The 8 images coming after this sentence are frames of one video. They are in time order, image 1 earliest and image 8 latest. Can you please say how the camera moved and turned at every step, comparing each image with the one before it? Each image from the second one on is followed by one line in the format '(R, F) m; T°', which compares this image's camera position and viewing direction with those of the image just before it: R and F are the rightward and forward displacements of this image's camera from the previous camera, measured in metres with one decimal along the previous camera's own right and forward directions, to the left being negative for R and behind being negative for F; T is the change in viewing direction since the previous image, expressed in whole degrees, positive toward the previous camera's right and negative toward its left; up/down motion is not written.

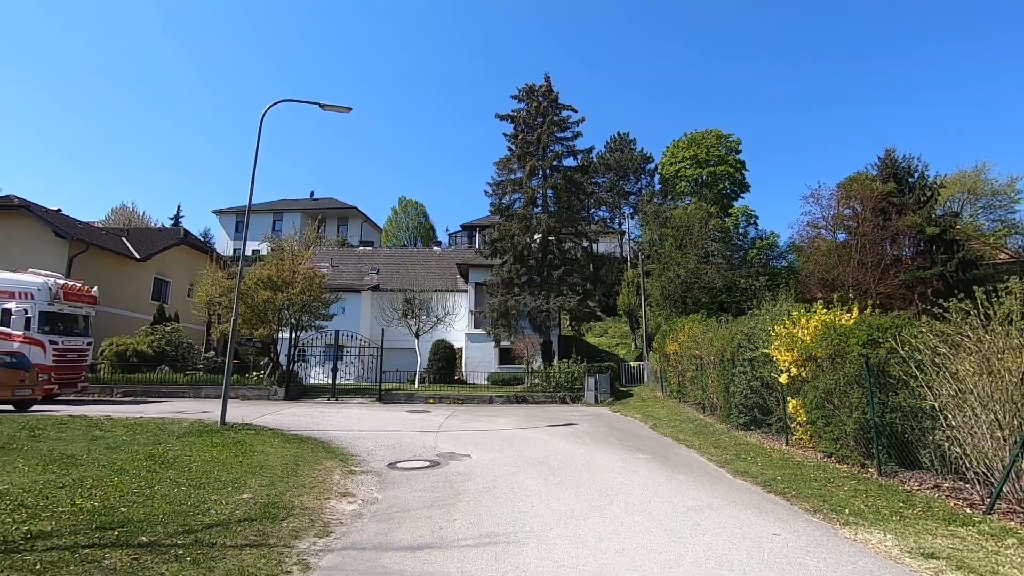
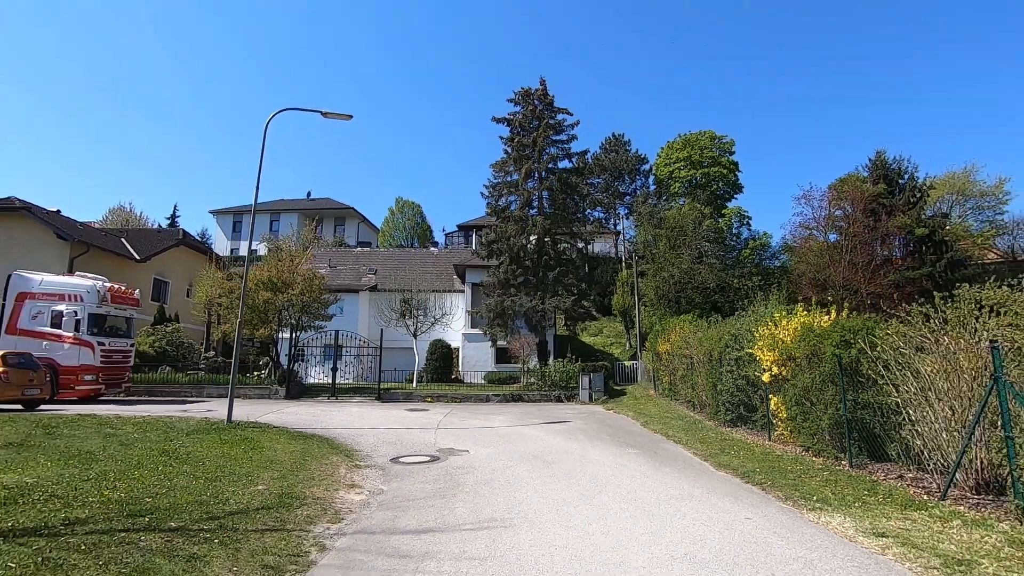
(0.0, -0.5) m; 0°
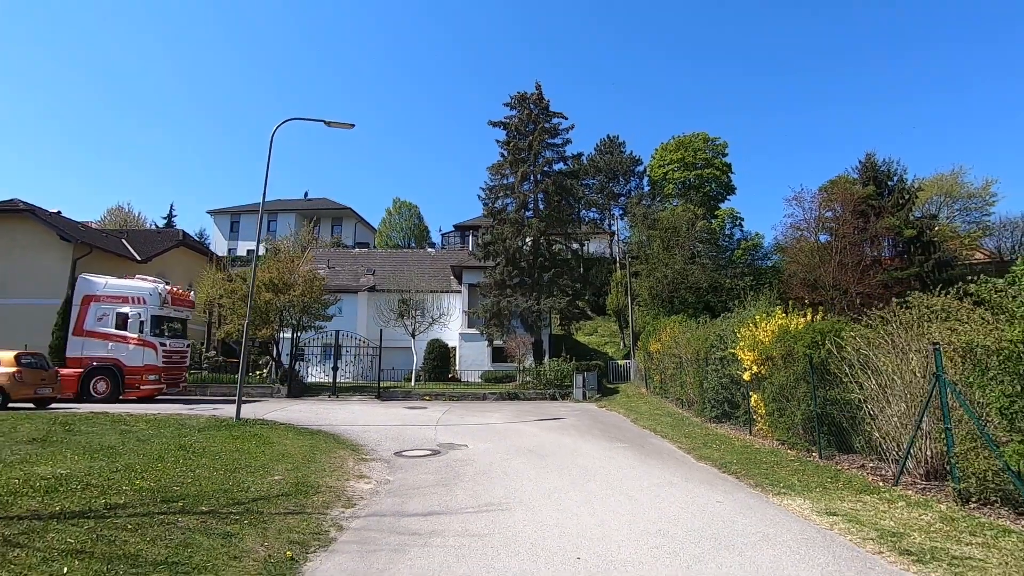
(0.0, -0.7) m; 0°
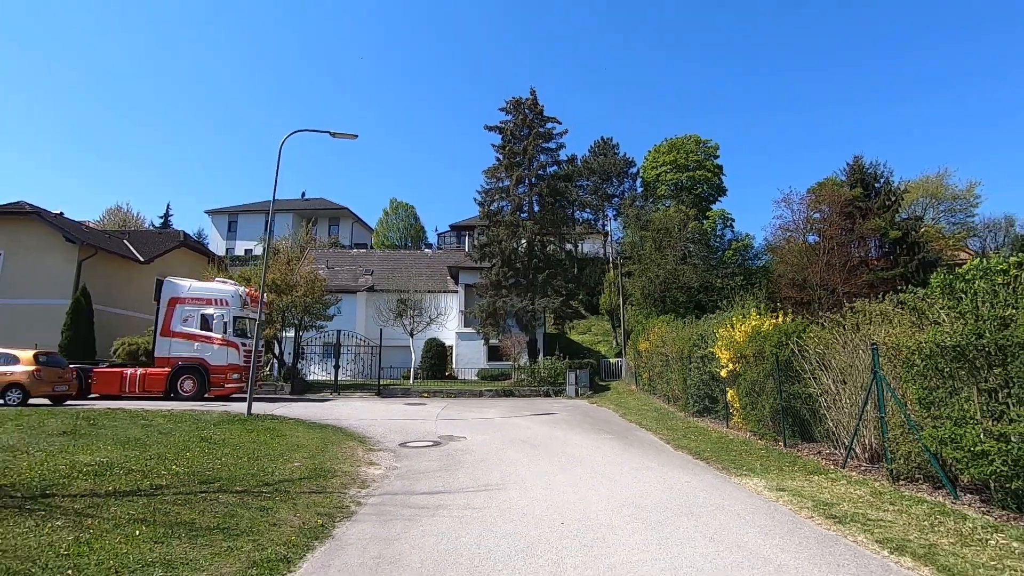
(0.0, -0.9) m; 0°
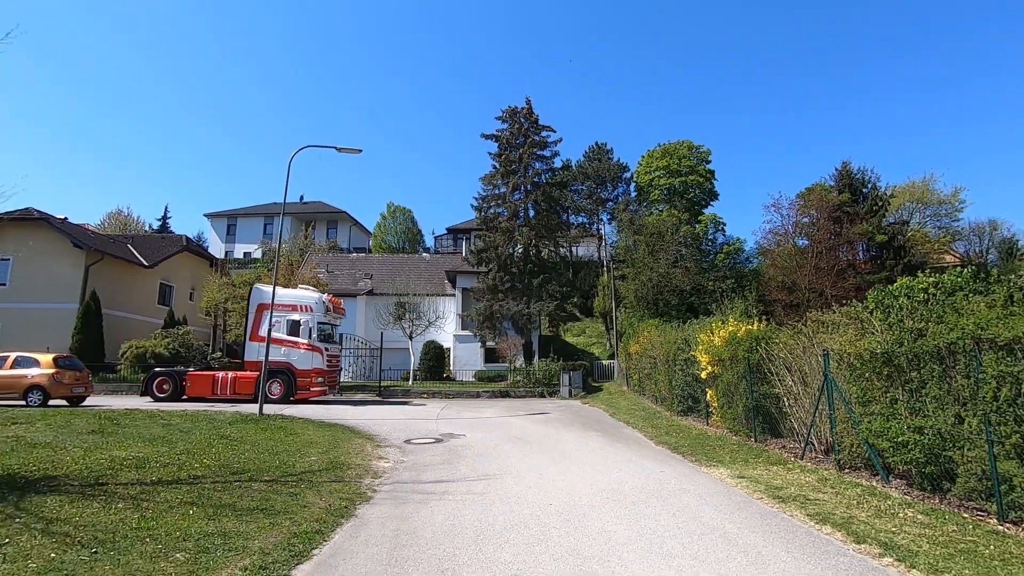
(0.0, -1.0) m; 0°
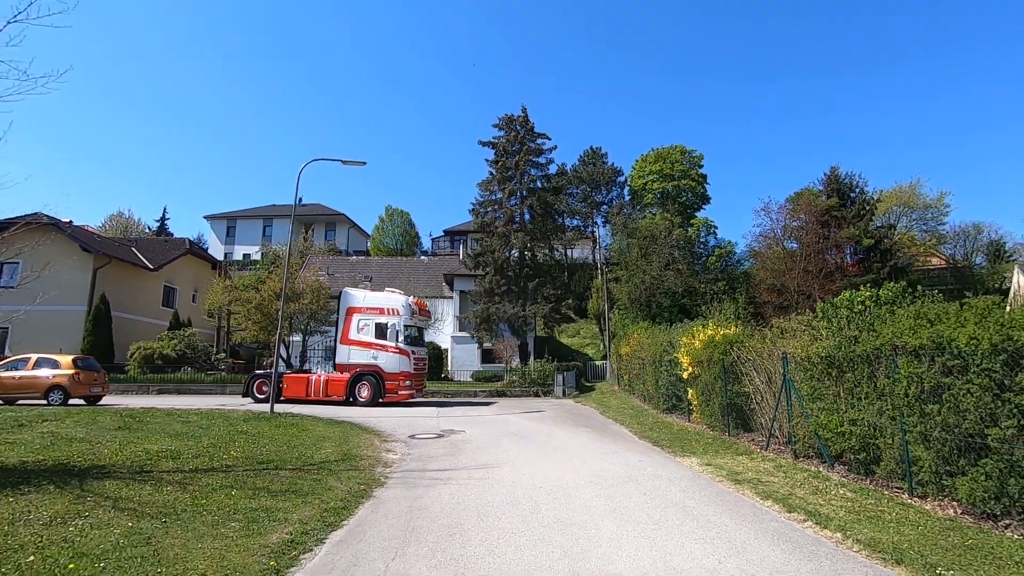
(0.0, -1.1) m; 0°
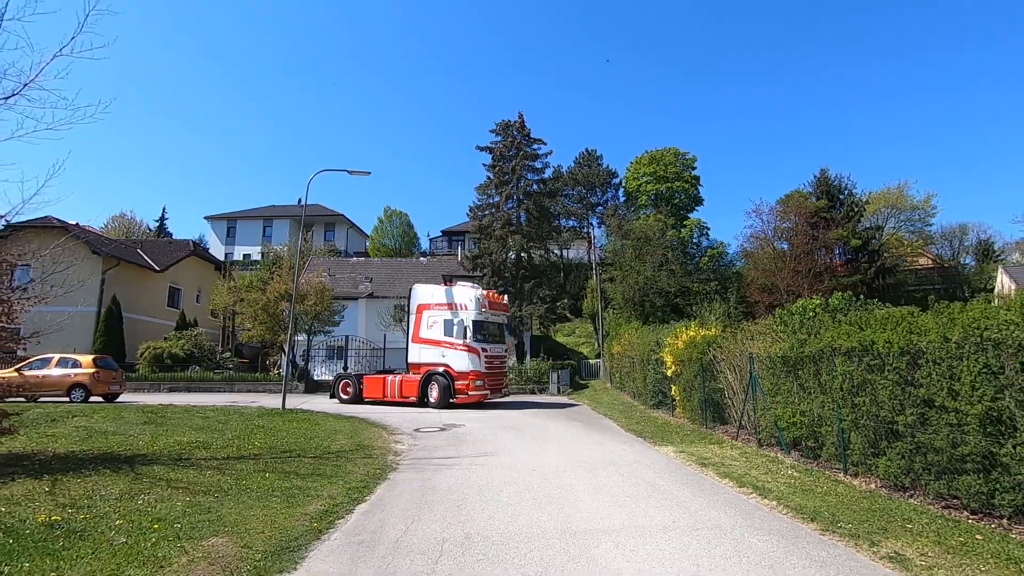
(0.0, -1.1) m; 0°
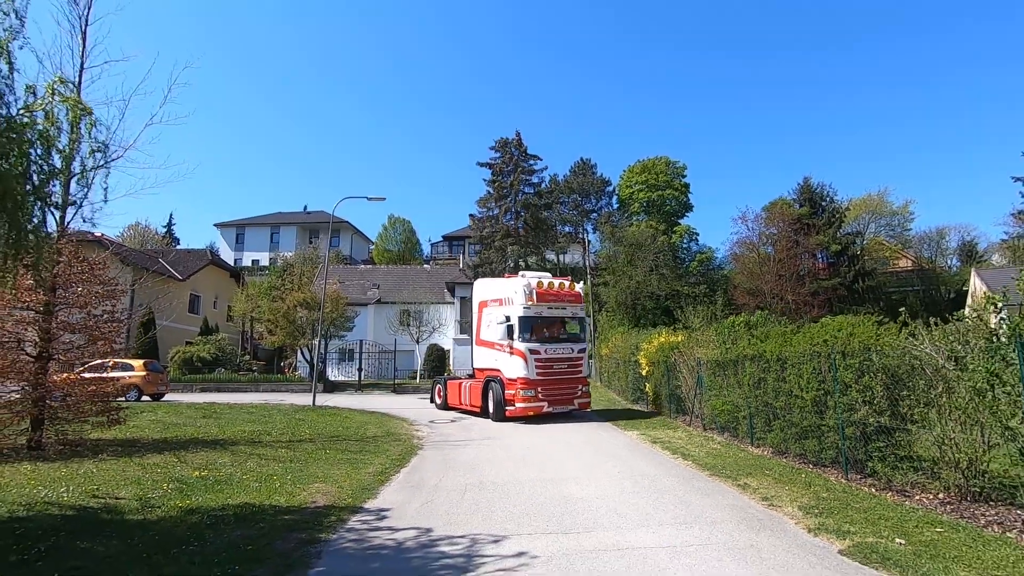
(0.0, -2.8) m; 0°
